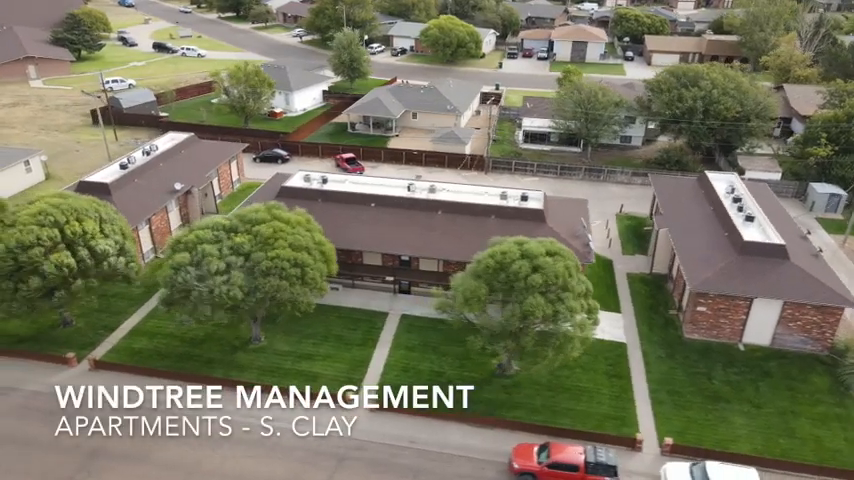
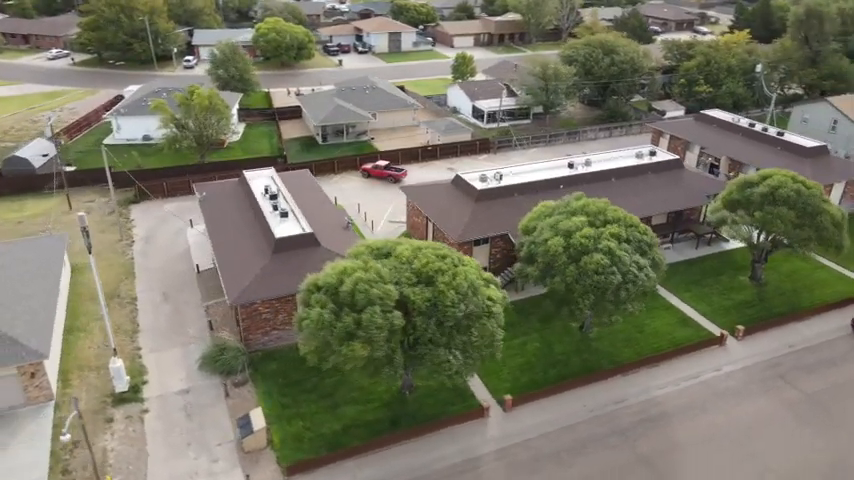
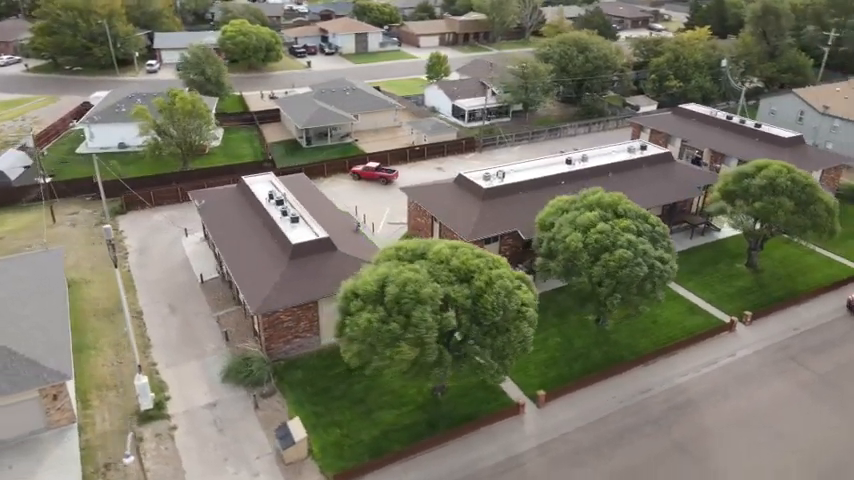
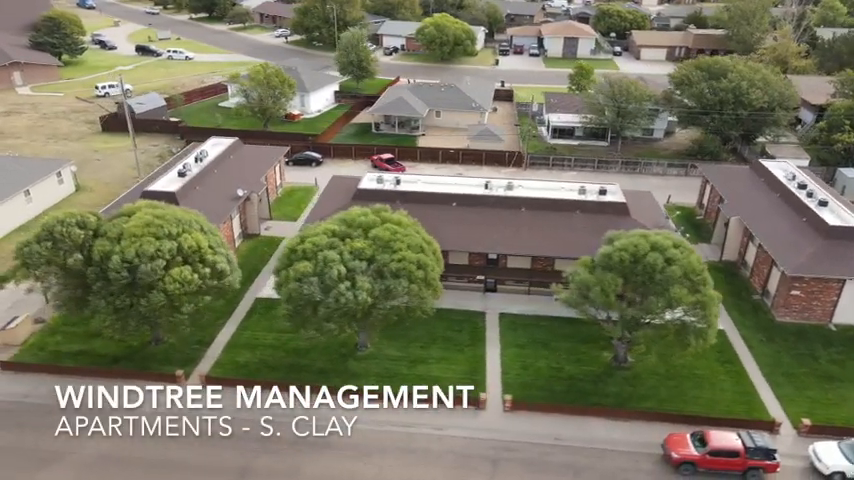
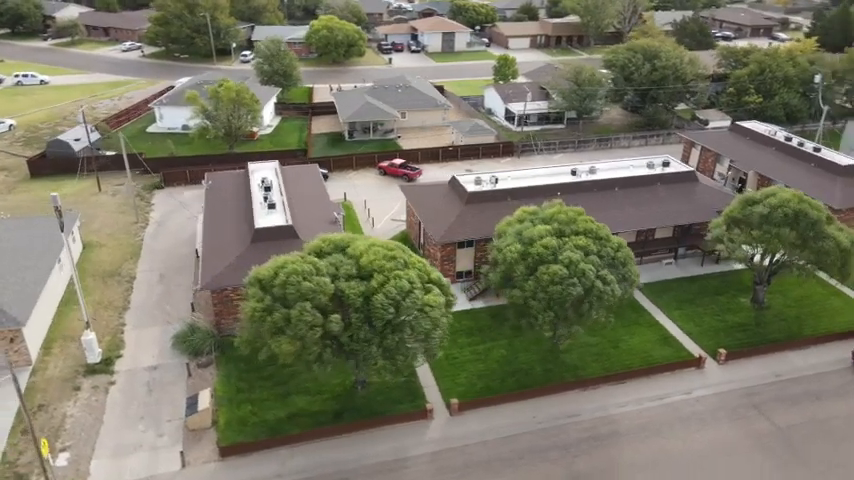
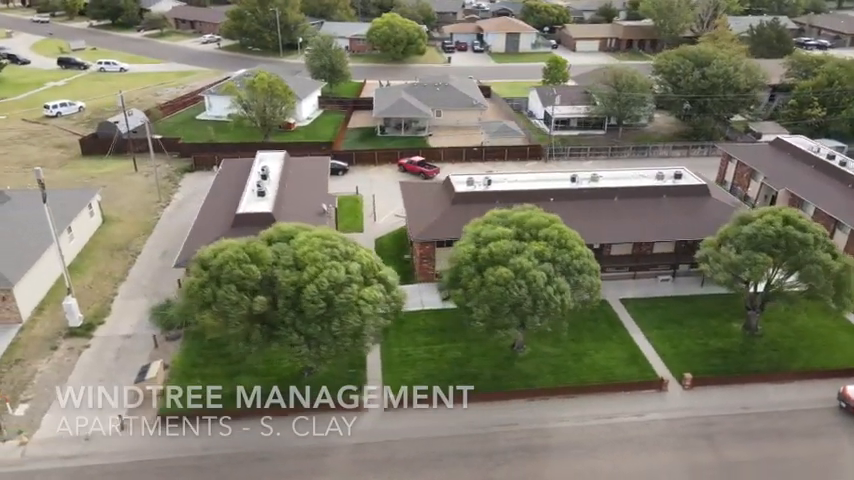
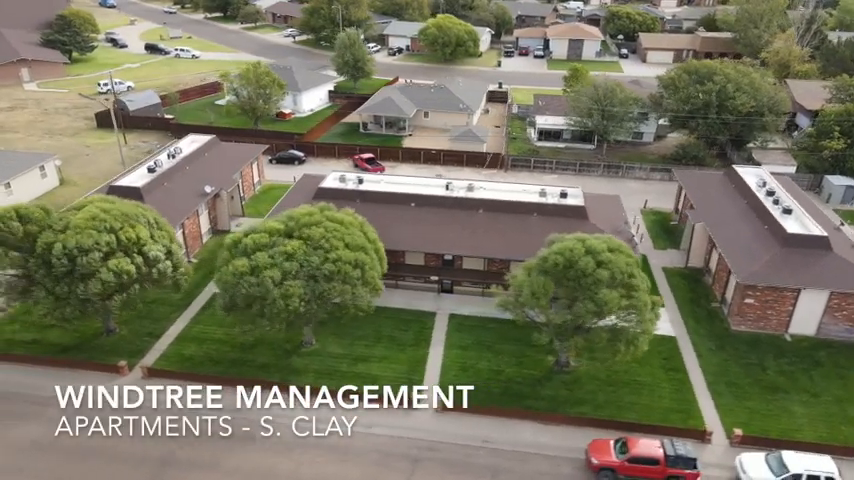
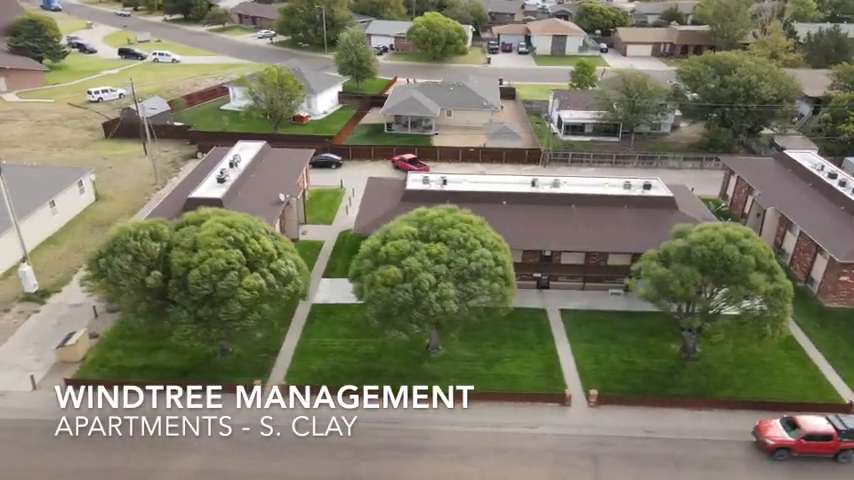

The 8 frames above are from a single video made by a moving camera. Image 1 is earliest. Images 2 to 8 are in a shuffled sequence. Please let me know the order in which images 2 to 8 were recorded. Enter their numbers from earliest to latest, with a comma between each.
7, 4, 8, 6, 5, 2, 3
